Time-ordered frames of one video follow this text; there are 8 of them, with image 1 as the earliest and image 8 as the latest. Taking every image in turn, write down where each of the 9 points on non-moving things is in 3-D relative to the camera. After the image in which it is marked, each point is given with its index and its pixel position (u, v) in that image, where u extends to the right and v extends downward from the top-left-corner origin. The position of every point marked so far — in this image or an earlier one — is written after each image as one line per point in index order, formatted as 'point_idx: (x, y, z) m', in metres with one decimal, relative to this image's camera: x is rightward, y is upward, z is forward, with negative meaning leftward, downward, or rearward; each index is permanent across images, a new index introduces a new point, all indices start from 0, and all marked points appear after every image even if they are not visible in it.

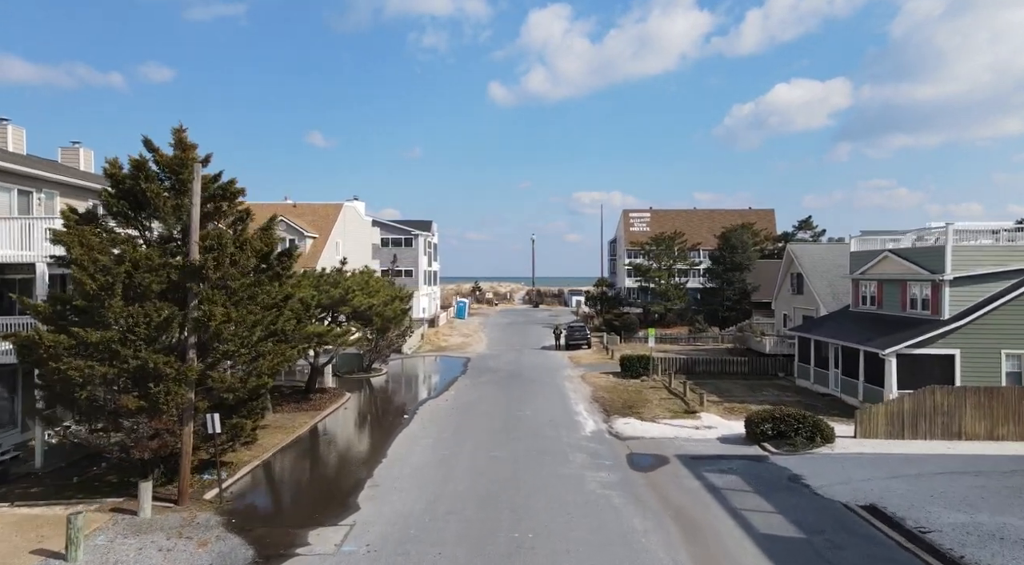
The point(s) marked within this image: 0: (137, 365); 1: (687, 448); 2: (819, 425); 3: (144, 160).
0: (-6.5, -1.4, +11.6) m
1: (+4.5, -4.2, +17.2) m
2: (+7.8, -3.6, +17.0) m
3: (-7.1, +2.4, +12.8) m
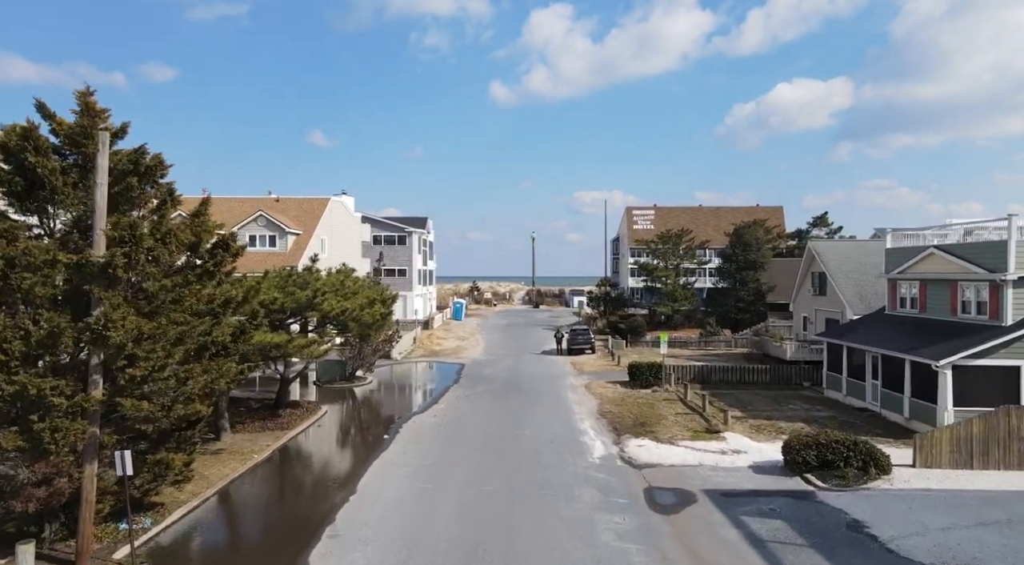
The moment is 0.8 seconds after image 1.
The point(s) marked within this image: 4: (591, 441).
0: (-6.6, -1.5, +8.9) m
1: (+4.4, -4.3, +14.4) m
2: (+7.7, -3.6, +14.2) m
3: (-7.2, +2.3, +10.1) m
4: (+2.1, -4.3, +18.0) m
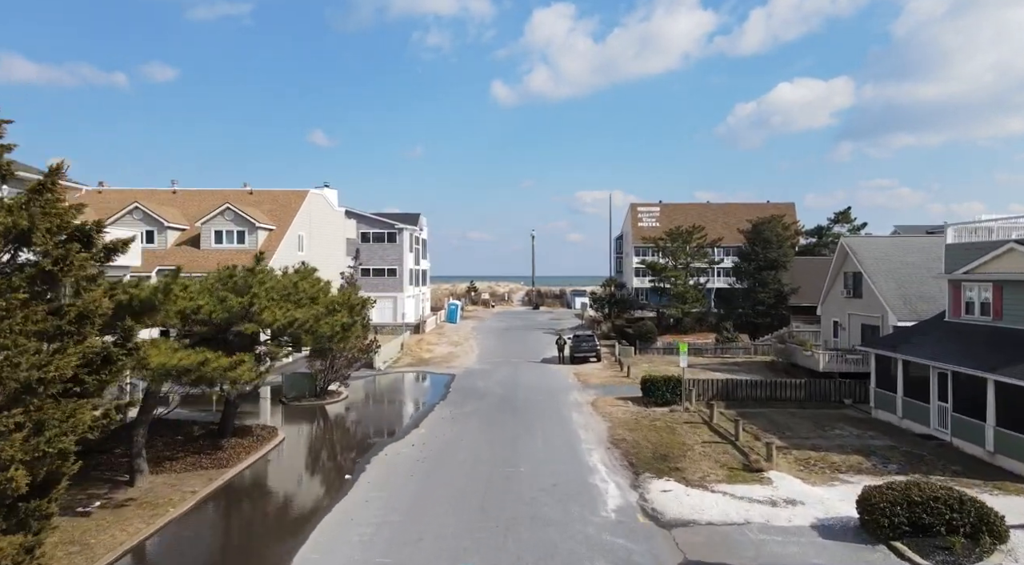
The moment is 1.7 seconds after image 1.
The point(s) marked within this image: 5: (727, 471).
0: (-6.8, -1.5, +5.2) m
1: (+4.2, -4.3, +10.8) m
2: (+7.5, -3.7, +10.6) m
3: (-7.4, +2.3, +6.5) m
4: (+2.0, -4.3, +14.4) m
5: (+4.8, -4.2, +15.1) m
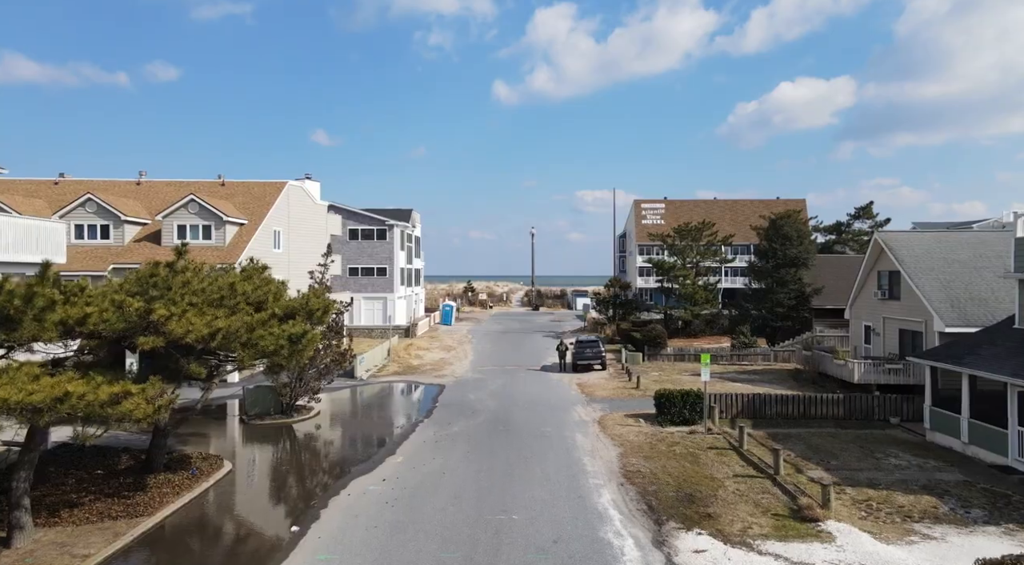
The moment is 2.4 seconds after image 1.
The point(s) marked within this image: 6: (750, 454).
0: (-7.0, -1.5, +2.2) m
1: (+4.0, -4.3, +7.7) m
2: (+7.3, -3.7, +7.5) m
3: (-7.6, +2.3, +3.4) m
4: (+1.8, -4.3, +11.3) m
5: (+4.7, -4.3, +12.0) m
6: (+5.8, -4.1, +16.2) m
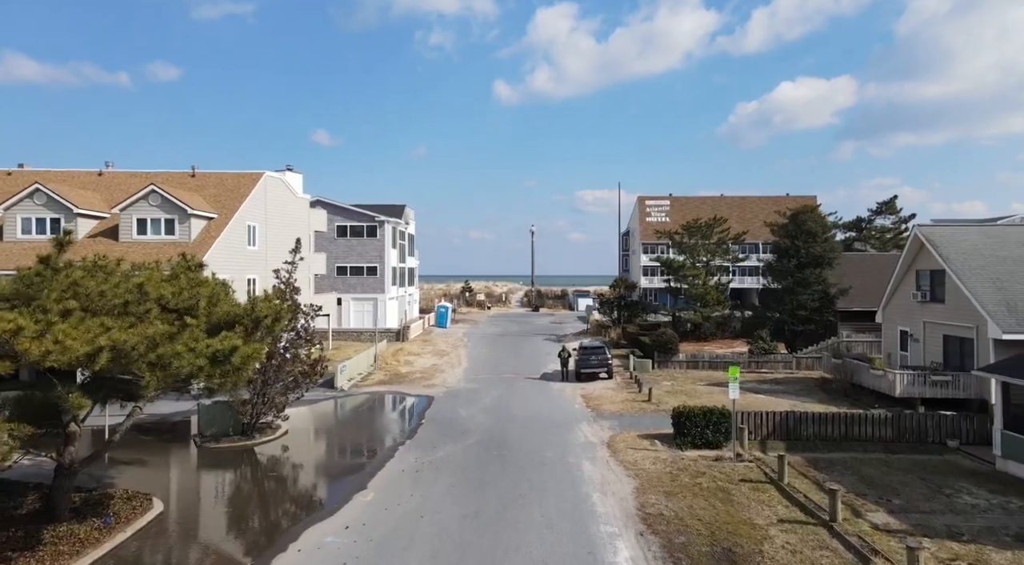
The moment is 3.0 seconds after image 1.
0: (-7.1, -1.5, -0.6) m
1: (+3.9, -4.3, +4.9) m
2: (+7.2, -3.7, +4.7) m
3: (-7.7, +2.3, +0.6) m
4: (+1.7, -4.4, +8.5) m
5: (+4.5, -4.3, +9.2) m
6: (+5.7, -4.2, +13.4) m
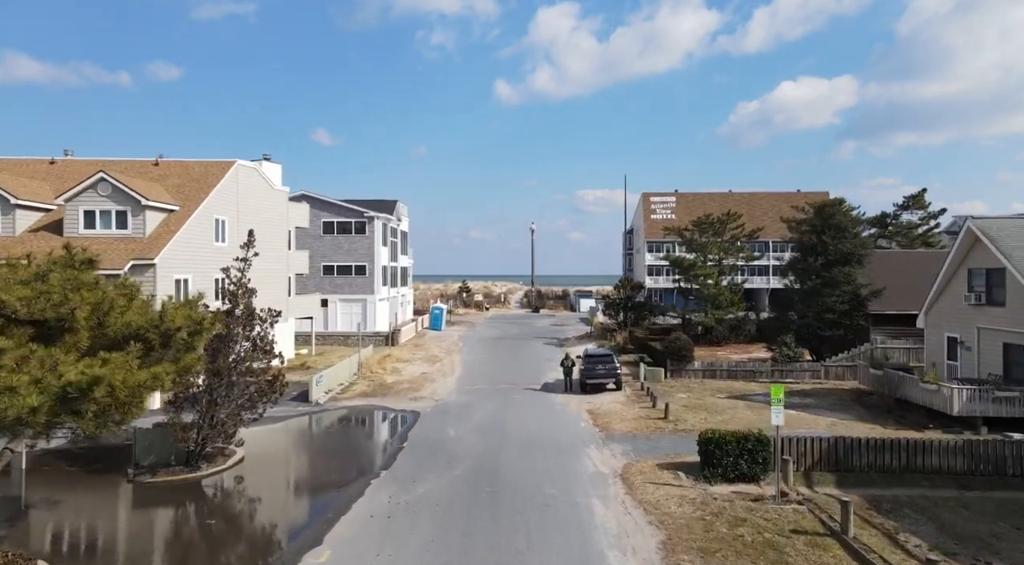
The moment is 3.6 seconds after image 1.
0: (-7.2, -1.6, -3.5) m
1: (+3.8, -4.4, +2.0) m
2: (+7.1, -3.7, +1.8) m
3: (-7.8, +2.2, -2.3) m
4: (+1.5, -4.4, +5.6) m
5: (+4.4, -4.3, +6.3) m
6: (+5.5, -4.2, +10.5) m
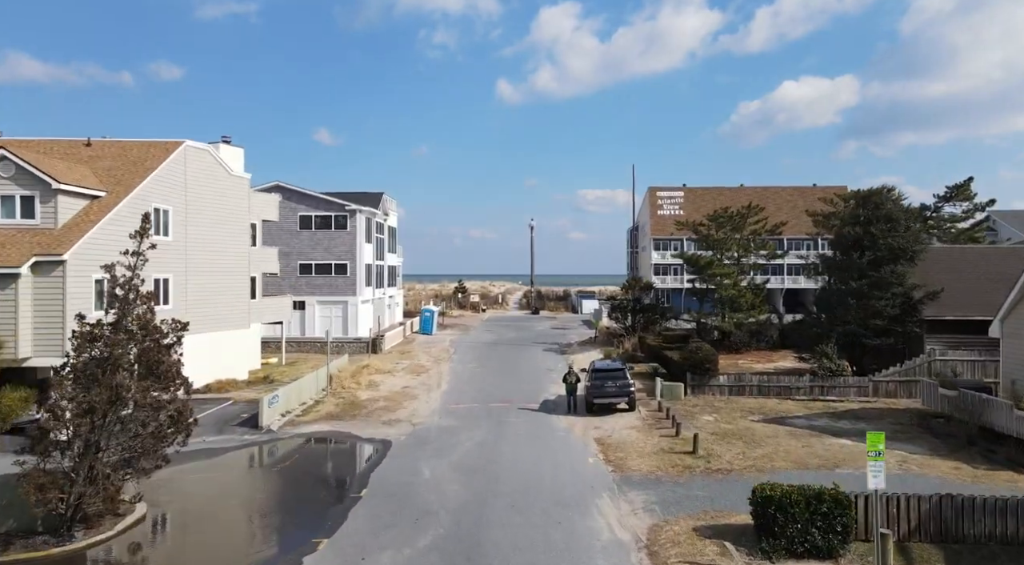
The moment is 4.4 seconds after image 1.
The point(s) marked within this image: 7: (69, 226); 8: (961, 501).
0: (-7.5, -1.6, -7.5) m
1: (+3.6, -4.4, -2.0) m
2: (+6.8, -3.8, -2.2) m
3: (-8.1, +2.2, -6.3) m
4: (+1.3, -4.4, +1.6) m
5: (+4.2, -4.3, +2.3) m
6: (+5.3, -4.2, +6.5) m
7: (-12.3, +1.6, +18.4) m
8: (+7.3, -3.5, +10.8) m
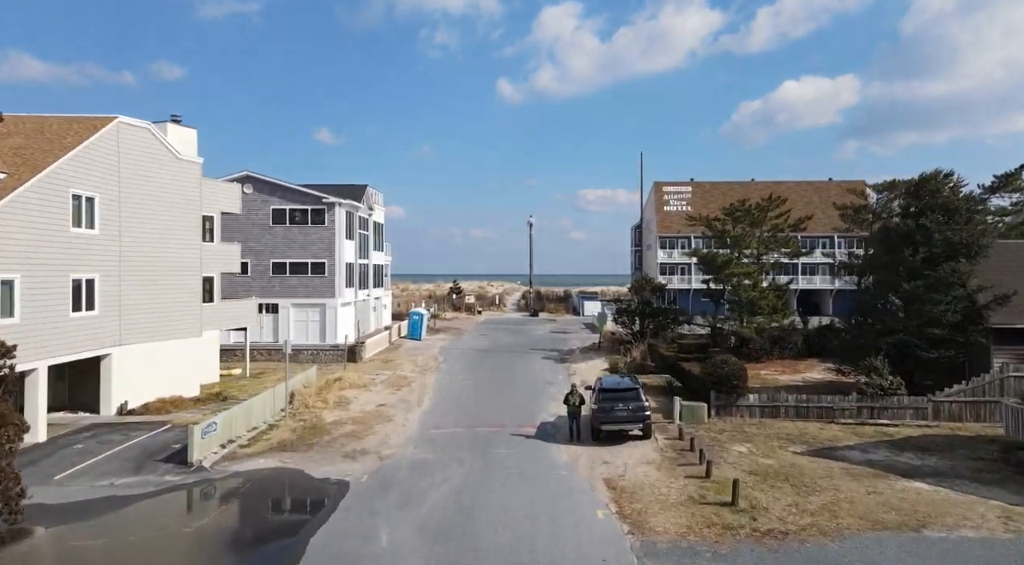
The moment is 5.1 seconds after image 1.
0: (-7.8, -1.7, -11.2) m
1: (+3.3, -4.4, -5.7) m
2: (+6.5, -3.8, -5.9) m
3: (-8.3, +2.2, -9.9) m
4: (+1.0, -4.5, -2.0) m
5: (+3.9, -4.4, -1.4) m
6: (+5.0, -4.2, +2.8) m
7: (-12.5, +1.6, +14.8) m
8: (+7.1, -3.6, +7.2) m
